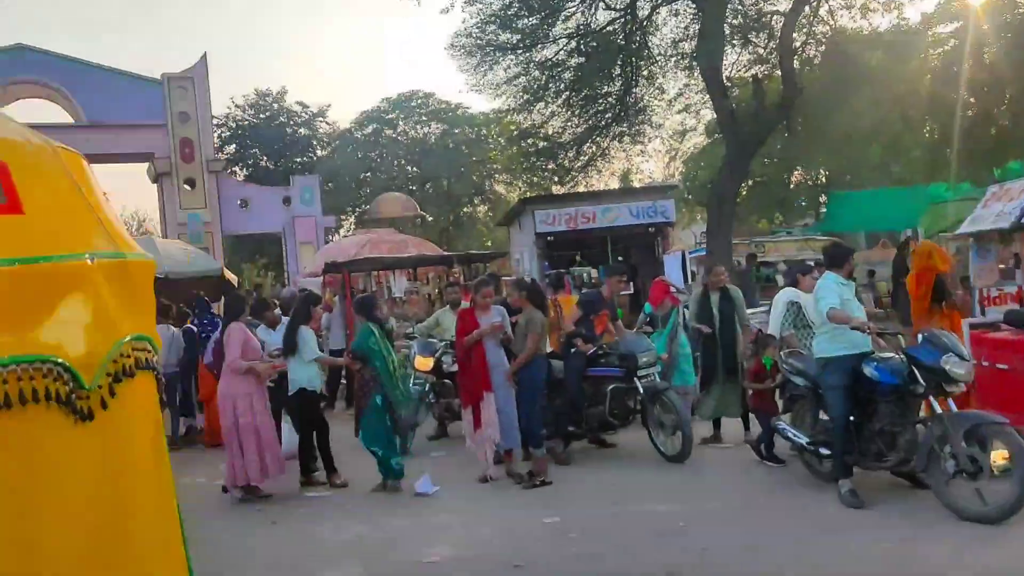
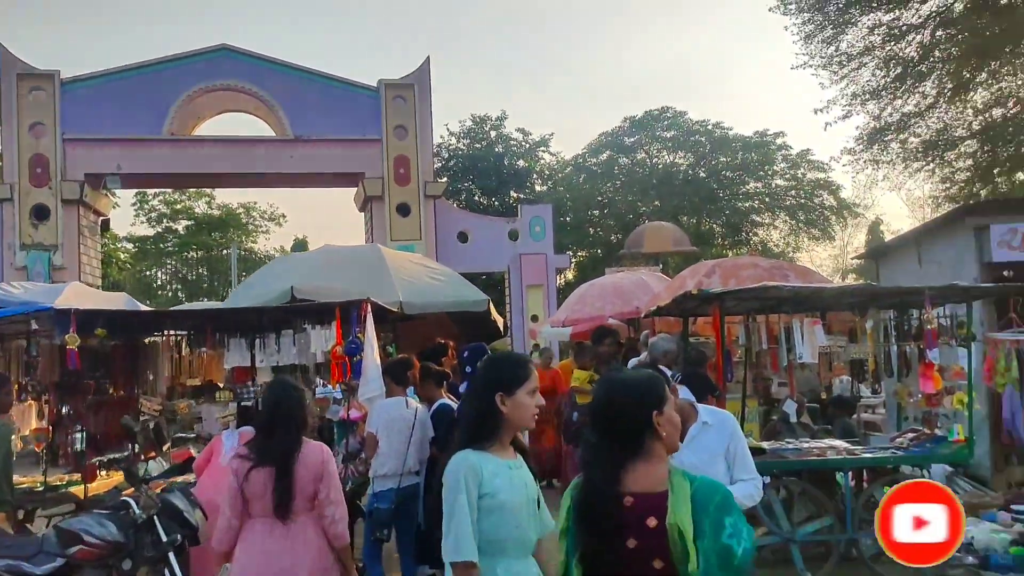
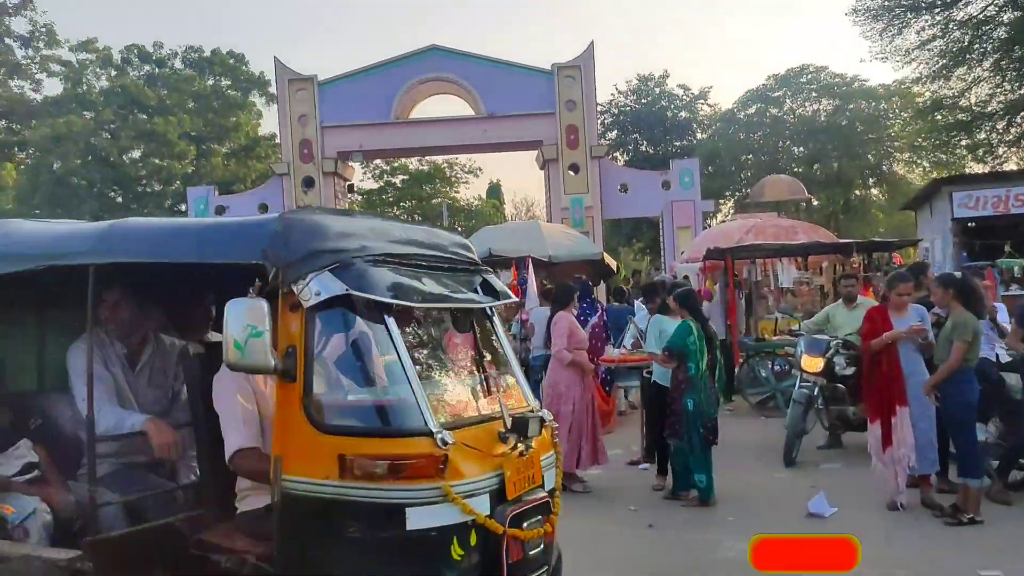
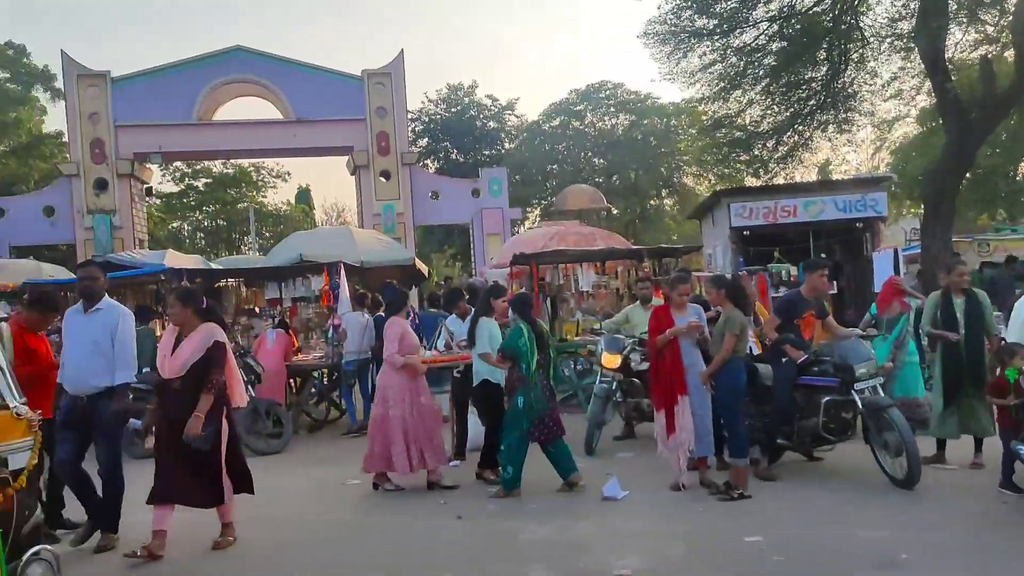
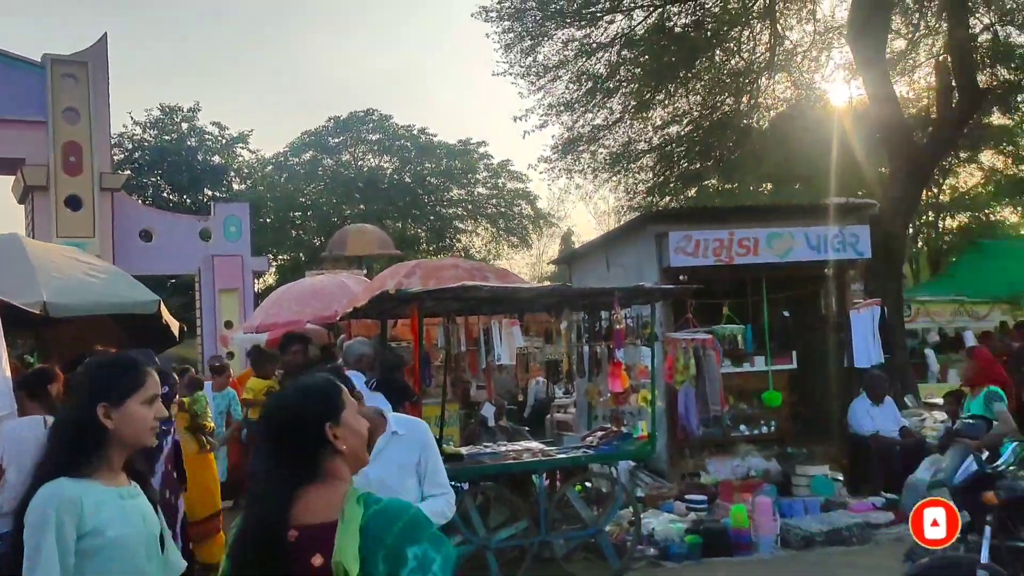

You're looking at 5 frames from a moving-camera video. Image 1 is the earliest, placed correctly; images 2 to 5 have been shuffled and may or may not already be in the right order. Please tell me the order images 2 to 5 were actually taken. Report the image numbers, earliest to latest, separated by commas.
4, 3, 2, 5
